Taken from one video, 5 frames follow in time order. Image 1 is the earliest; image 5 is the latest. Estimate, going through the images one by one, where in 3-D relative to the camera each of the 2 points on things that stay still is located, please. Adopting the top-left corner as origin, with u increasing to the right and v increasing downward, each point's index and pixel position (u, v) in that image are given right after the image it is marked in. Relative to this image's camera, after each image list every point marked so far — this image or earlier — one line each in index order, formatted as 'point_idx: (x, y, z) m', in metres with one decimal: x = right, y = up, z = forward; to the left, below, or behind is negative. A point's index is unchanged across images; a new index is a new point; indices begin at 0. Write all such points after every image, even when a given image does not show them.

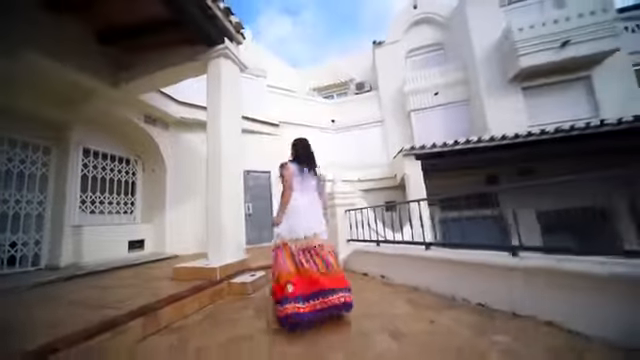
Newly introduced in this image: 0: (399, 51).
0: (+3.7, +6.0, +10.6) m
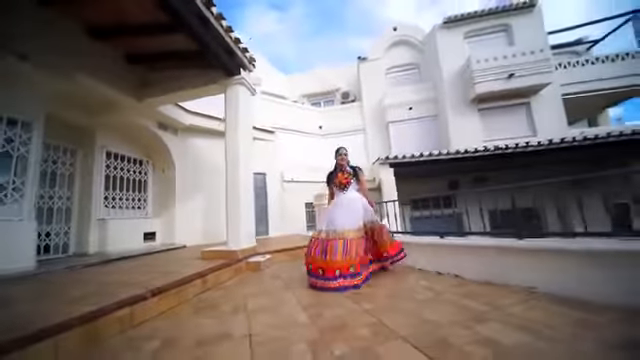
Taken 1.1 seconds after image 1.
0: (+3.2, +5.9, +11.9) m
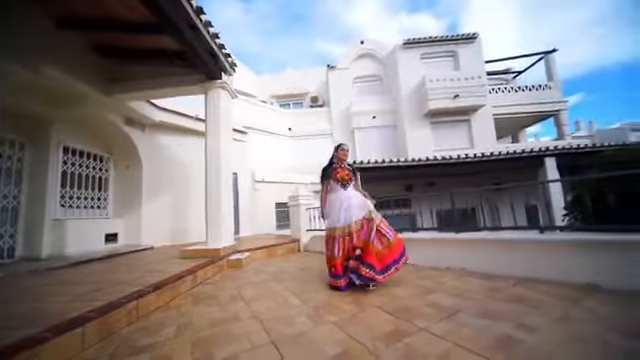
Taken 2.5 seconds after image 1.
0: (+1.6, +5.8, +12.8) m
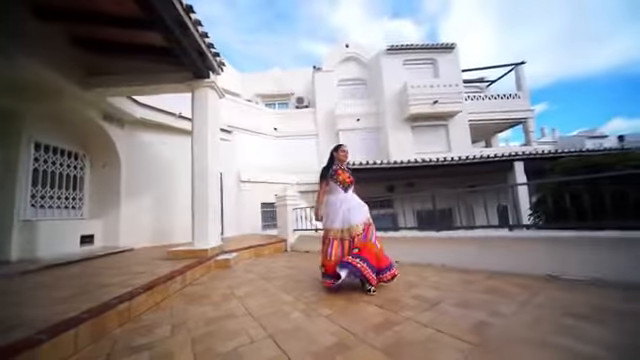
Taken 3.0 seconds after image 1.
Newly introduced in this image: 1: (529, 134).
0: (+0.8, +5.7, +13.0) m
1: (+11.1, +2.5, +12.3) m
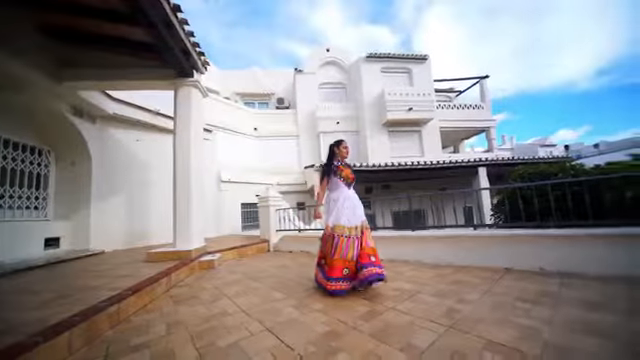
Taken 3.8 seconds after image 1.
0: (-0.3, +5.7, +13.2) m
1: (+10.0, +2.3, +13.5) m
